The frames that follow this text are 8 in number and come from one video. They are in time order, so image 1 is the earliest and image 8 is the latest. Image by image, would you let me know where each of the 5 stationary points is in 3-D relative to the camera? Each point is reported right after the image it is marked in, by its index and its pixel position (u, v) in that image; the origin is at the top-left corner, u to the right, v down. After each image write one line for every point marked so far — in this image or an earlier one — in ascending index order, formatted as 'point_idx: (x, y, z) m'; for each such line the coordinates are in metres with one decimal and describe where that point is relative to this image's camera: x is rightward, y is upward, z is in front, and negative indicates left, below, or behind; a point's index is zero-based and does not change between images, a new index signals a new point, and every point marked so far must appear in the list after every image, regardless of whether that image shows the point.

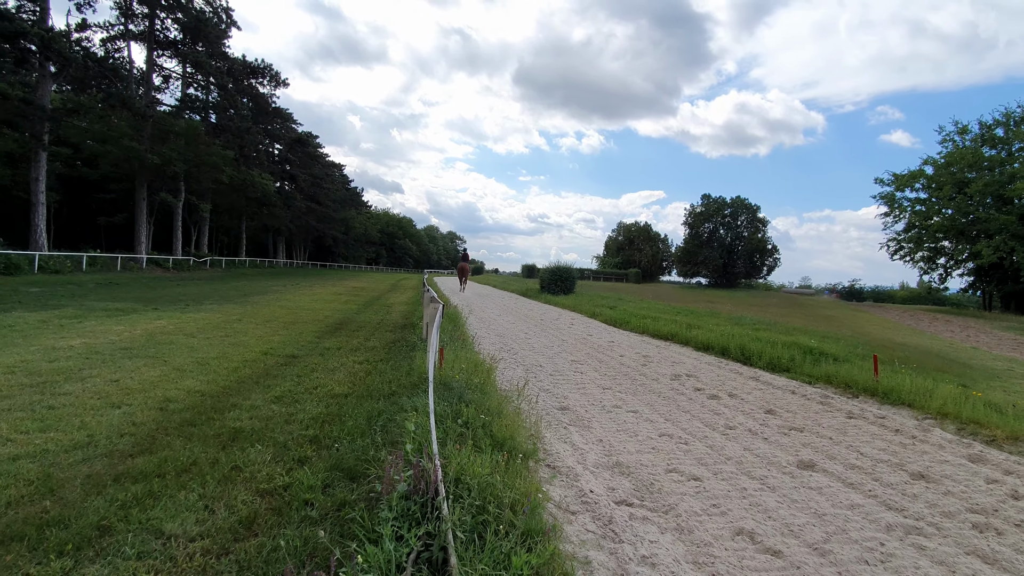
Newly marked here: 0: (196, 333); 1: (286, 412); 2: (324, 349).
0: (-5.8, -0.8, +9.1) m
1: (-2.2, -1.2, +4.8) m
2: (-3.2, -1.0, +8.4) m
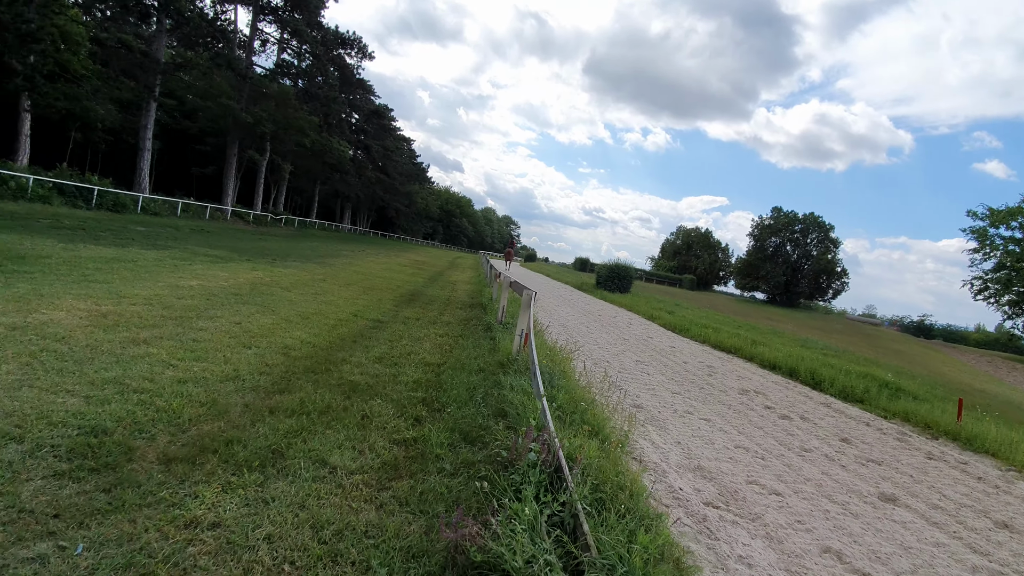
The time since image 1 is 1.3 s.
0: (-4.4, 0.0, +9.8) m
1: (-1.3, -0.9, +5.2) m
2: (-1.9, -0.5, +8.9) m
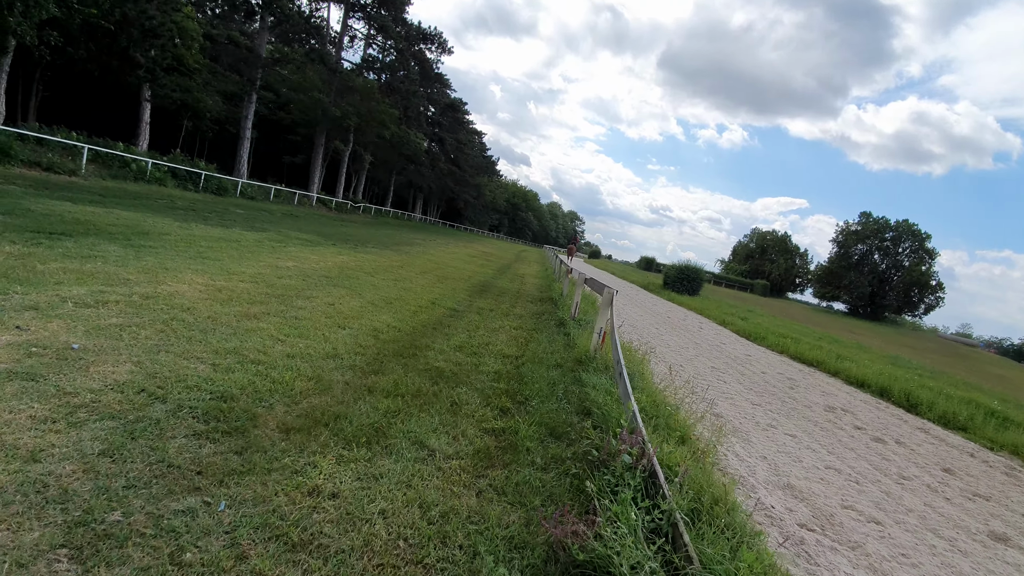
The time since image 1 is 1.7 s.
0: (-3.0, +0.3, +10.3) m
1: (-0.4, -0.8, +5.4) m
2: (-0.6, -0.4, +9.1) m
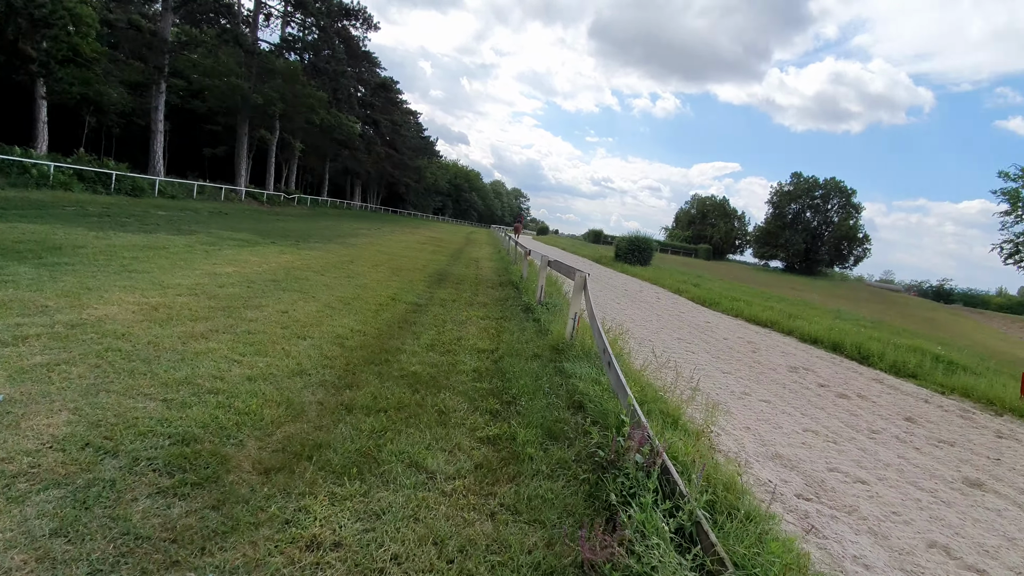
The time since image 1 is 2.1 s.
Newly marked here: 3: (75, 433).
0: (-3.7, +0.3, +9.7) m
1: (-0.7, -0.7, +5.1) m
2: (-1.2, -0.2, +8.8) m
3: (-2.3, -0.8, +2.6) m
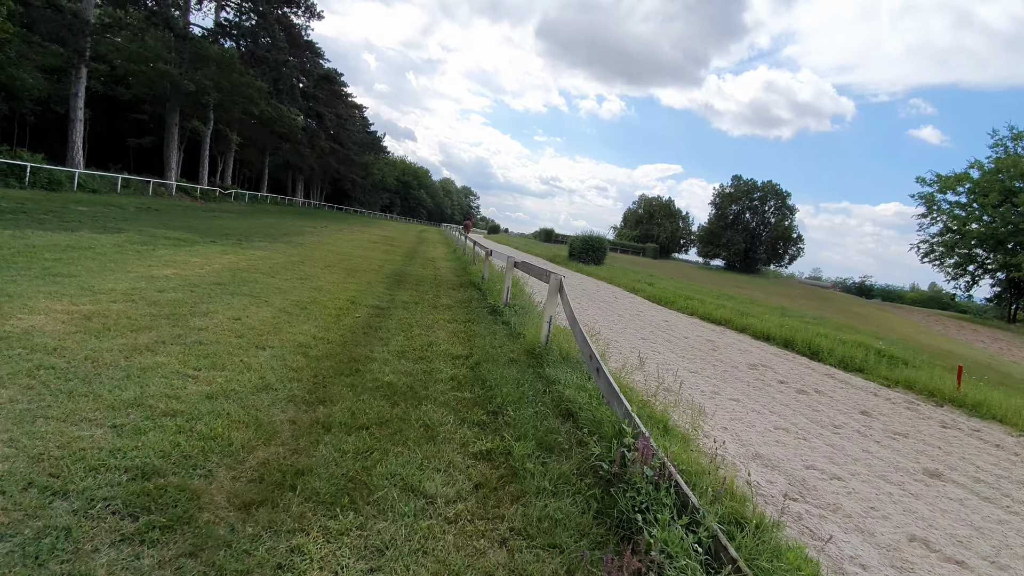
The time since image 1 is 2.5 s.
0: (-4.4, +0.3, +9.1) m
1: (-0.9, -0.8, +4.9) m
2: (-1.8, -0.2, +8.4) m
3: (-2.2, -0.8, +2.2) m
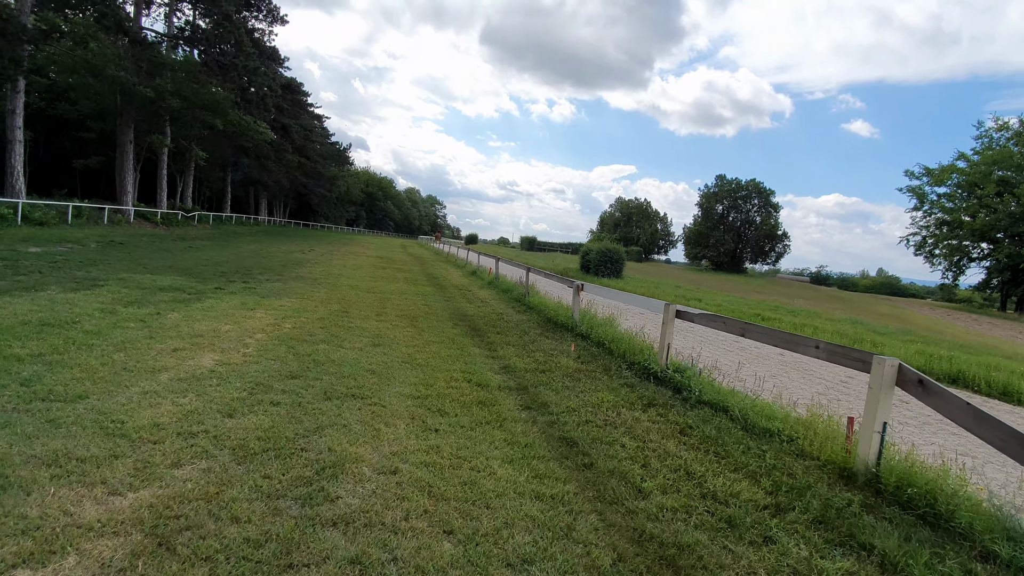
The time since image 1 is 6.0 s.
0: (-2.4, -0.7, +6.7) m
1: (+1.5, -1.5, +2.7) m
2: (+0.3, -1.1, +6.2) m
3: (+0.3, -1.6, 0.0) m
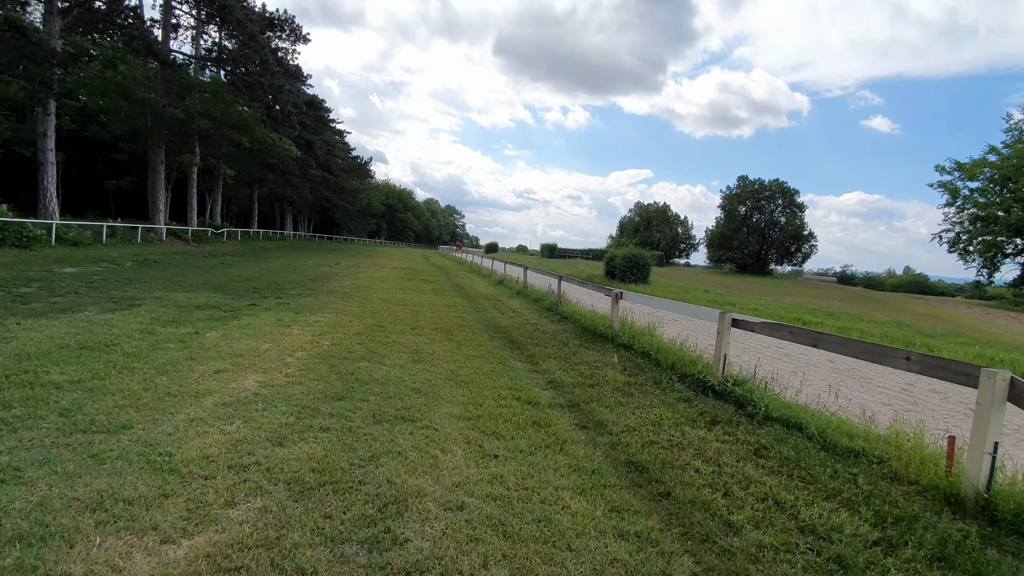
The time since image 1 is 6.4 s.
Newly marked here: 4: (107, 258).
0: (-1.8, -0.9, +6.5) m
1: (+1.9, -1.6, +2.4) m
2: (+0.8, -1.2, +5.9) m
3: (+0.7, -1.6, -0.3) m
4: (-12.1, +0.9, +15.0) m
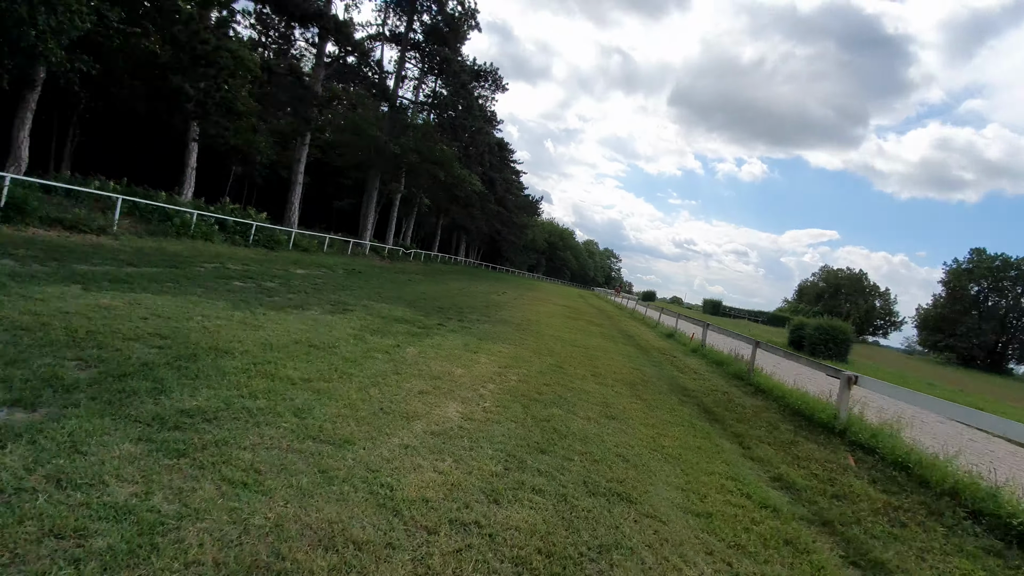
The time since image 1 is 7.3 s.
0: (+0.6, -1.4, +6.0) m
1: (+2.9, -2.1, +0.9) m
2: (+2.9, -1.9, +4.6) m
3: (+1.0, -1.7, -1.3) m
4: (-6.5, +0.8, +17.2) m
